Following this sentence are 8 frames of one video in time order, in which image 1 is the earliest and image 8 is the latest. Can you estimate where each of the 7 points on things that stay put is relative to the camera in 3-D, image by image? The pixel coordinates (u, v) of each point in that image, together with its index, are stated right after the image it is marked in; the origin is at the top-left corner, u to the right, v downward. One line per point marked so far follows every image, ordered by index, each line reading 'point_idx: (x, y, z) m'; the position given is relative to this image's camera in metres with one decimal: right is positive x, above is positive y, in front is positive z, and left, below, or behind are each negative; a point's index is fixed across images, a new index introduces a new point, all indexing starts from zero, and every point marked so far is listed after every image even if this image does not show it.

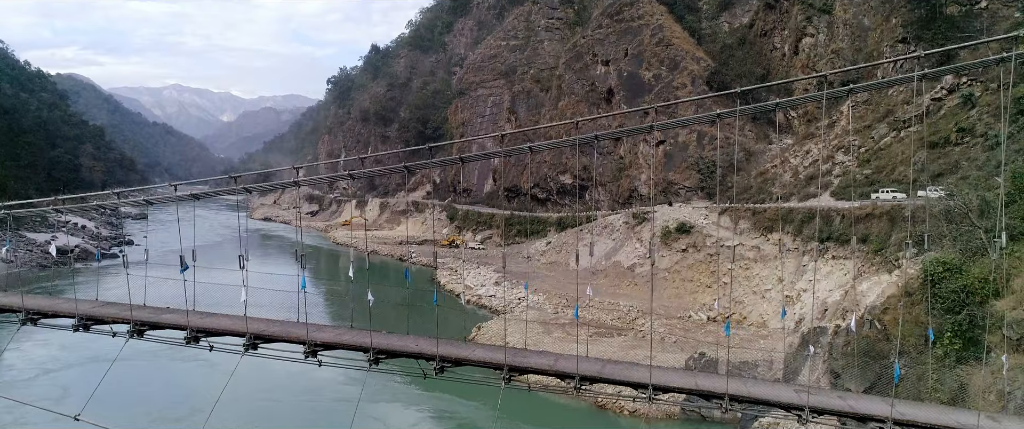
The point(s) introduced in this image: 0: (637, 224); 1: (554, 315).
0: (+4.1, -0.3, +19.1) m
1: (+1.1, -2.7, +15.5) m
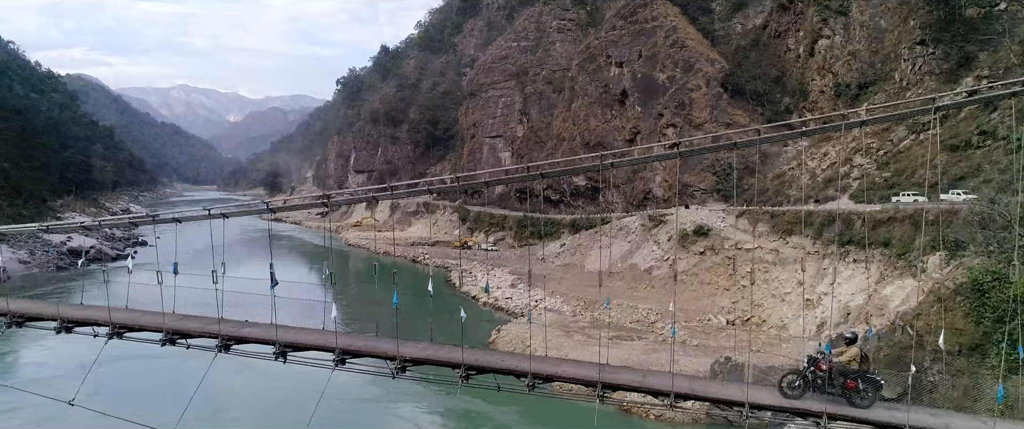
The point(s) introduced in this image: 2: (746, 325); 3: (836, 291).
0: (+4.6, -0.4, +19.1) m
1: (+1.6, -2.7, +15.6) m
2: (+5.7, -2.7, +14.3) m
3: (+7.1, -1.7, +12.9) m
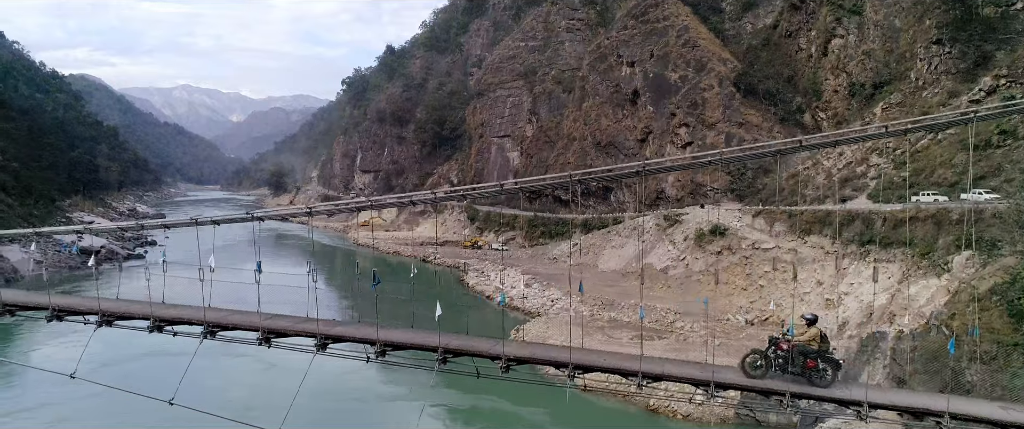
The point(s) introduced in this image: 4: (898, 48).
0: (+5.1, -0.3, +19.1) m
1: (+2.1, -2.7, +15.5) m
2: (+6.1, -2.7, +14.3) m
3: (+7.5, -1.7, +12.9) m
4: (+12.5, +5.4, +19.2) m
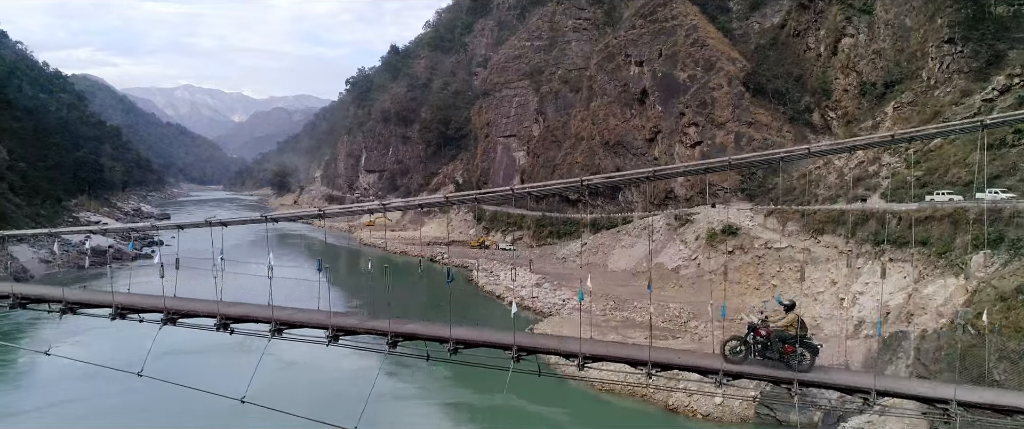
0: (+5.4, -0.3, +19.1) m
1: (+2.4, -2.7, +15.5) m
2: (+6.4, -2.7, +14.2) m
3: (+7.9, -1.6, +12.8) m
4: (+12.8, +5.4, +19.1) m
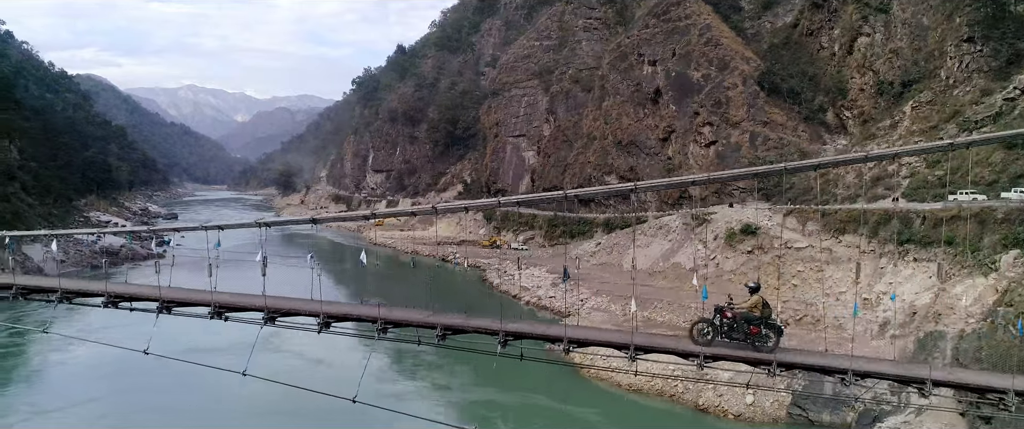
0: (+5.9, -0.3, +19.0) m
1: (+2.9, -2.7, +15.5) m
2: (+6.9, -2.7, +14.2) m
3: (+8.4, -1.6, +12.8) m
4: (+13.4, +5.4, +19.0) m
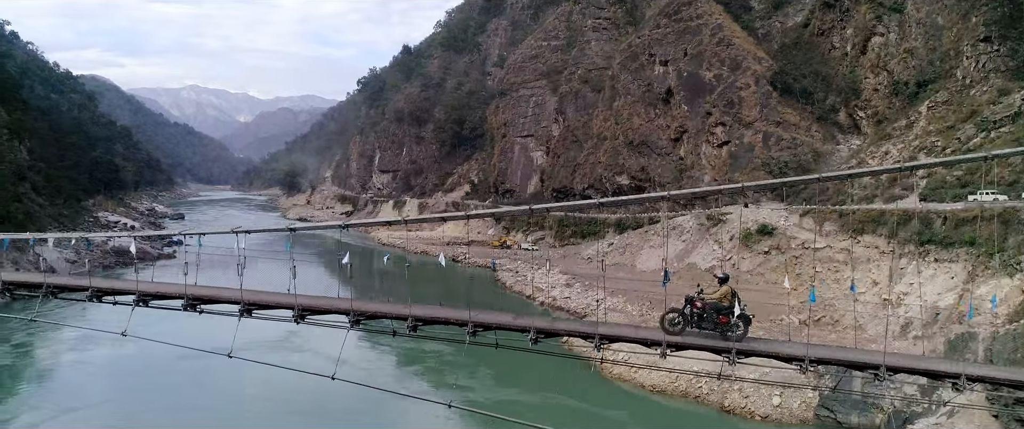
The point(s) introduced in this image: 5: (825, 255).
0: (+6.4, -0.3, +19.0) m
1: (+3.3, -2.7, +15.4) m
2: (+7.4, -2.7, +14.1) m
3: (+8.8, -1.6, +12.7) m
4: (+13.8, +5.4, +19.0) m
5: (+8.1, -1.0, +15.3) m
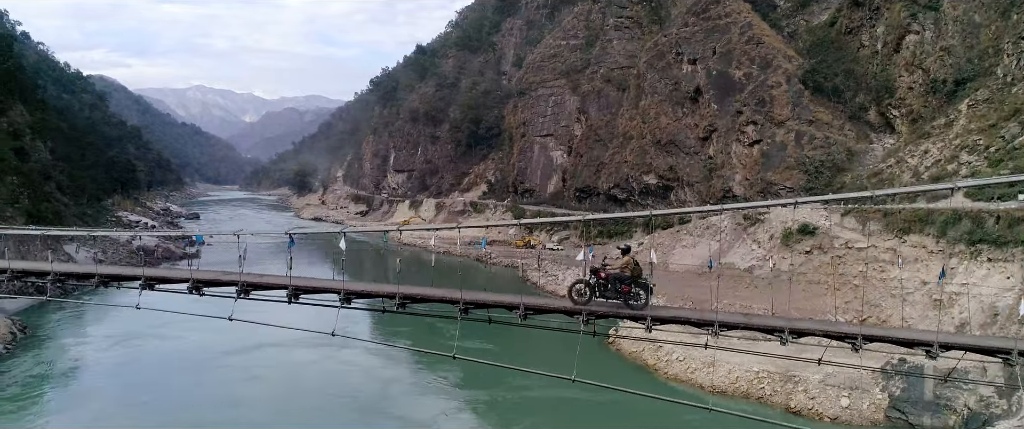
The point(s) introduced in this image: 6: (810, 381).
0: (+7.5, -0.3, +18.8) m
1: (+4.4, -2.7, +15.3) m
2: (+8.4, -2.6, +14.0) m
3: (+9.8, -1.6, +12.6) m
4: (+14.9, +5.4, +18.8) m
5: (+9.2, -1.0, +15.1) m
6: (+5.1, -2.9, +10.1) m
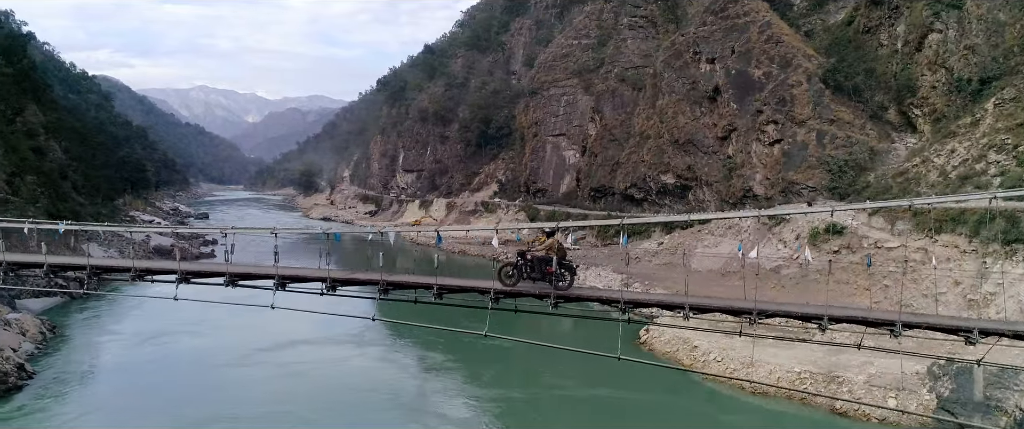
0: (+8.2, -0.3, +18.7) m
1: (+5.1, -2.7, +15.2) m
2: (+9.1, -2.6, +13.9) m
3: (+10.5, -1.6, +12.4) m
4: (+15.6, +5.5, +18.7) m
5: (+9.9, -1.0, +15.0) m
6: (+5.8, -2.8, +10.0) m
